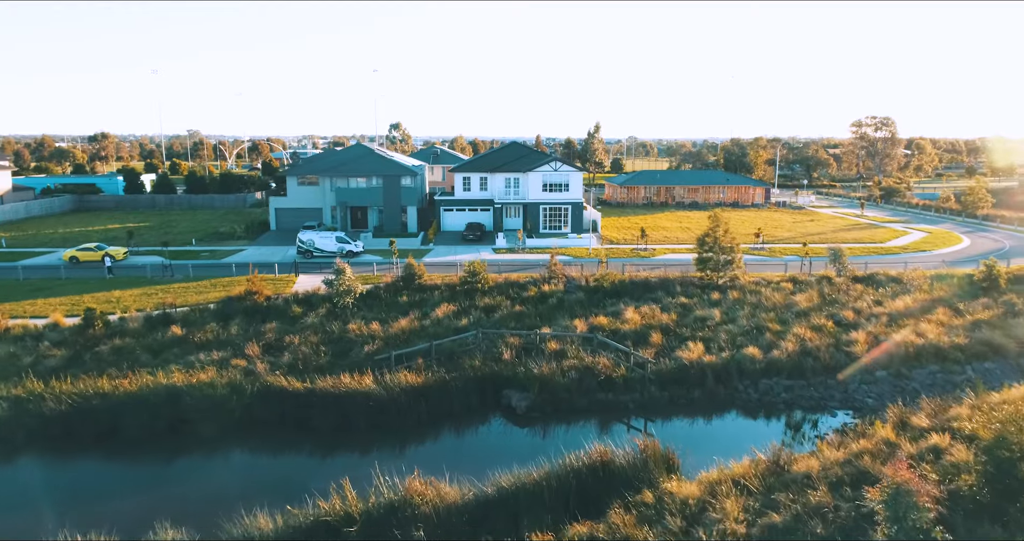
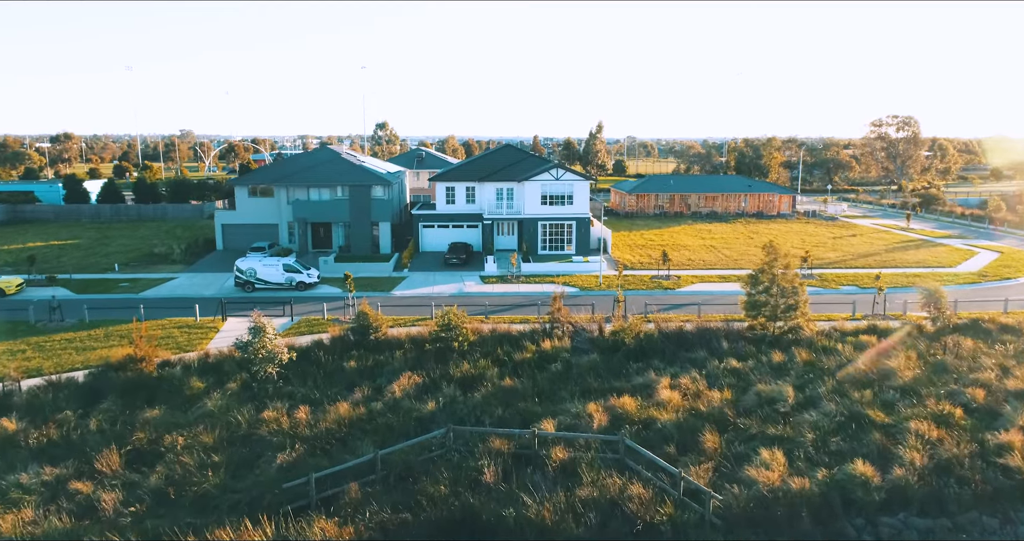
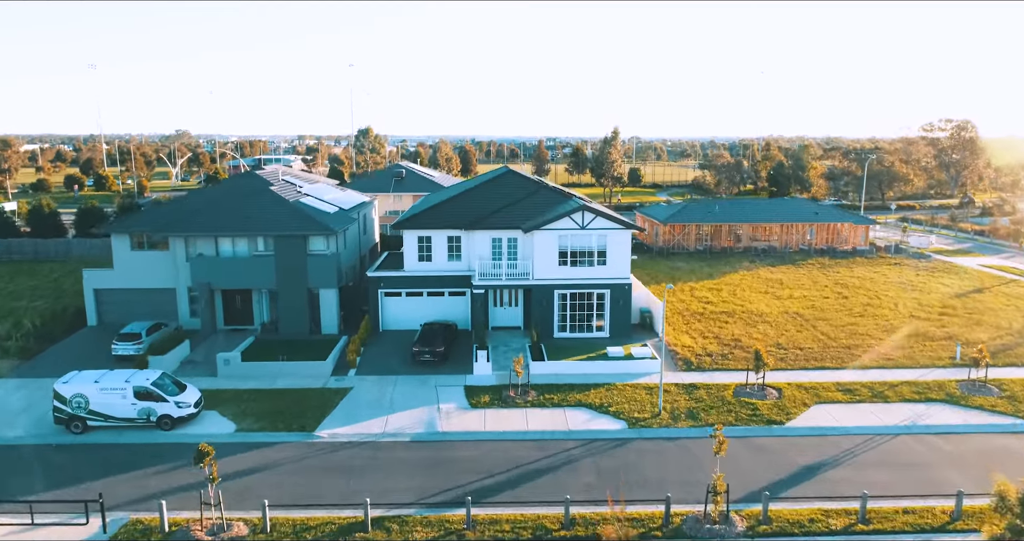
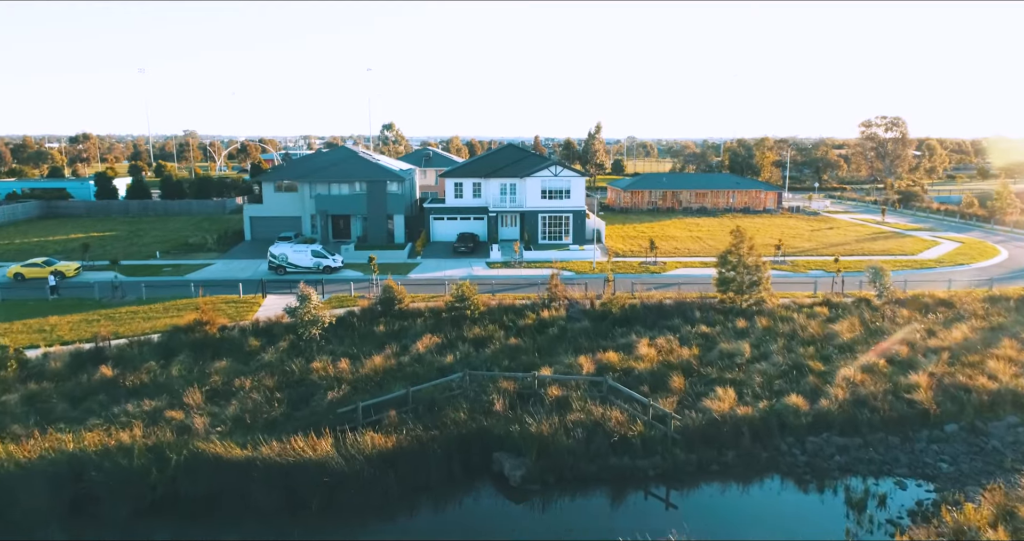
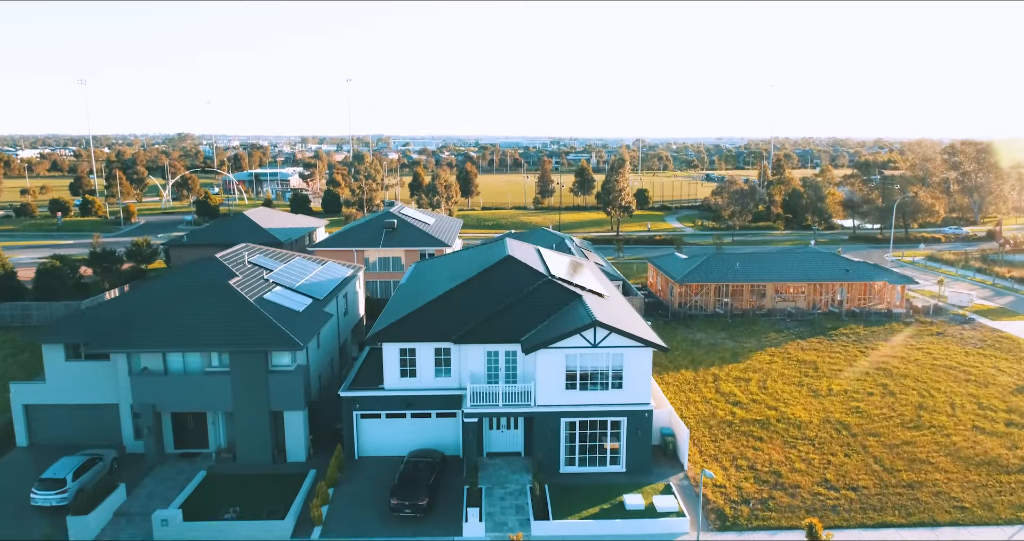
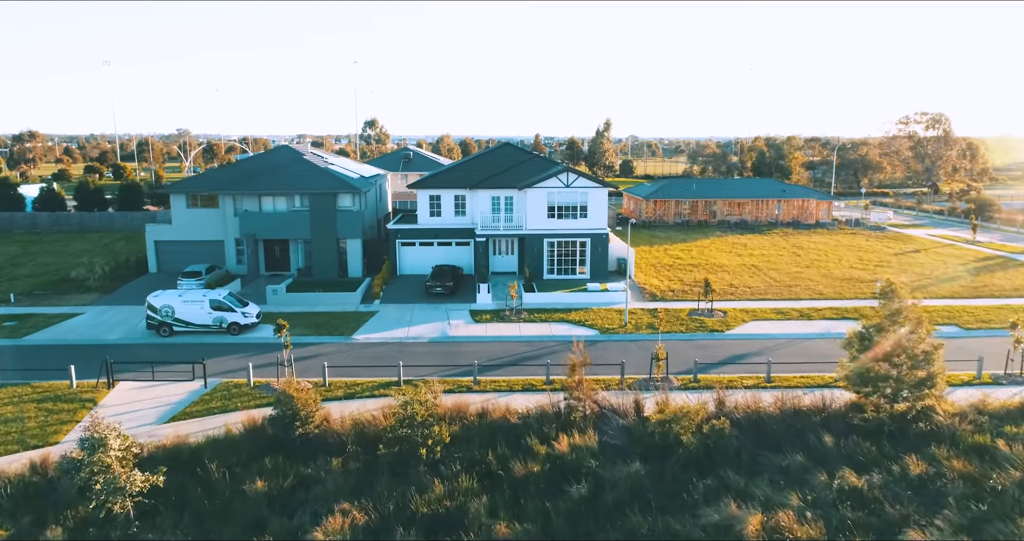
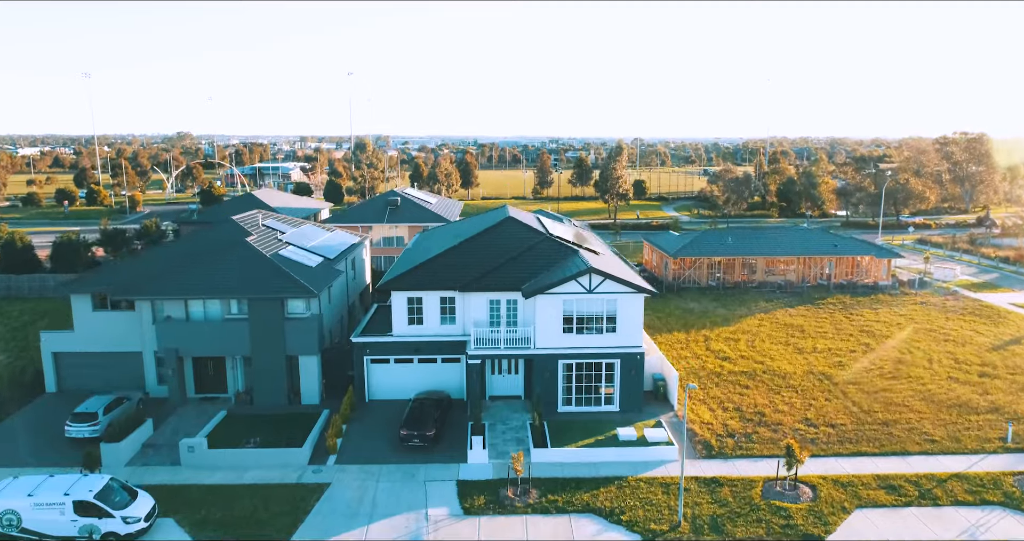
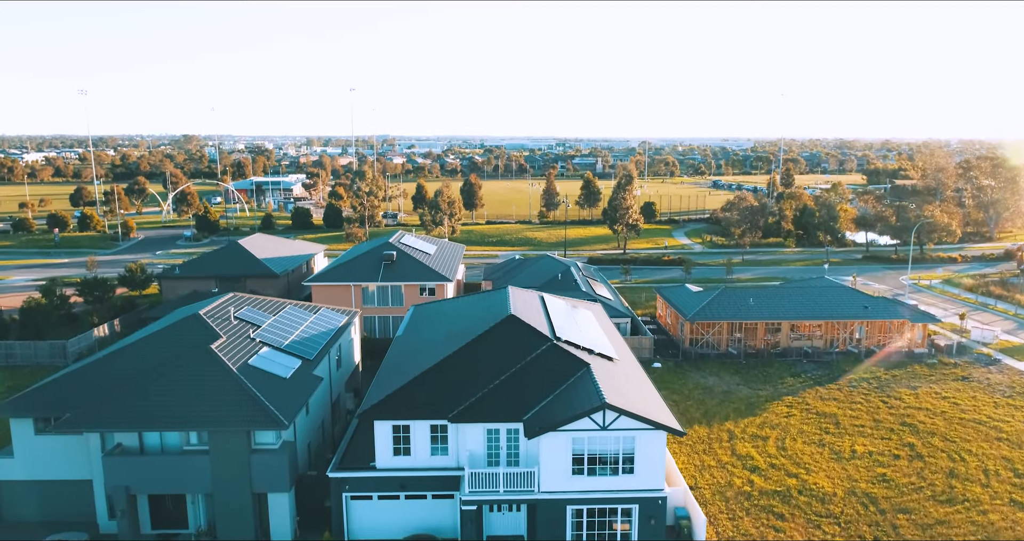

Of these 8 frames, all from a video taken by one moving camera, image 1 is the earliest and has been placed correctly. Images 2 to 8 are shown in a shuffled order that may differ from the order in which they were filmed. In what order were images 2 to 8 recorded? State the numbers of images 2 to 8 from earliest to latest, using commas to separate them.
4, 2, 6, 3, 7, 5, 8
